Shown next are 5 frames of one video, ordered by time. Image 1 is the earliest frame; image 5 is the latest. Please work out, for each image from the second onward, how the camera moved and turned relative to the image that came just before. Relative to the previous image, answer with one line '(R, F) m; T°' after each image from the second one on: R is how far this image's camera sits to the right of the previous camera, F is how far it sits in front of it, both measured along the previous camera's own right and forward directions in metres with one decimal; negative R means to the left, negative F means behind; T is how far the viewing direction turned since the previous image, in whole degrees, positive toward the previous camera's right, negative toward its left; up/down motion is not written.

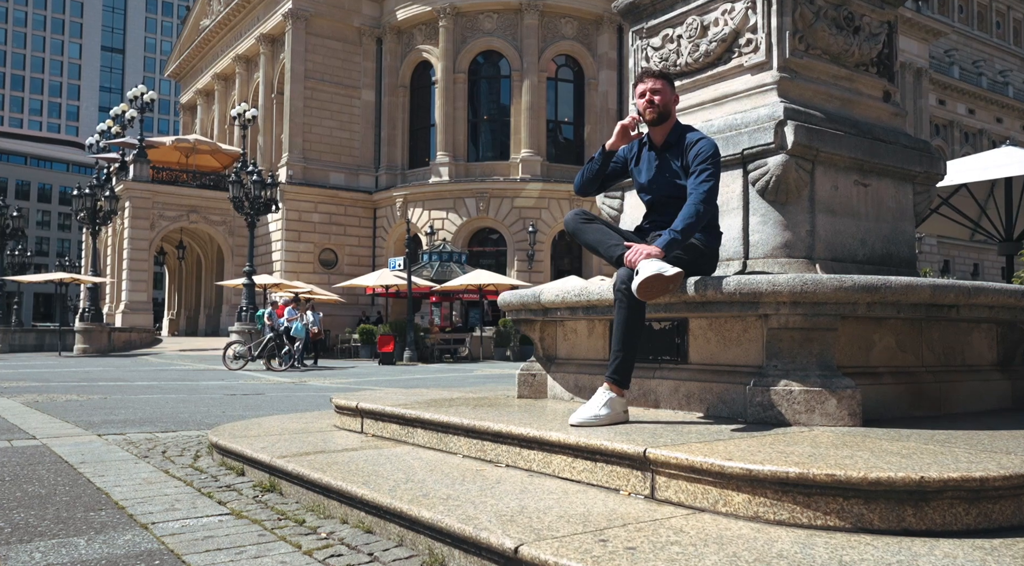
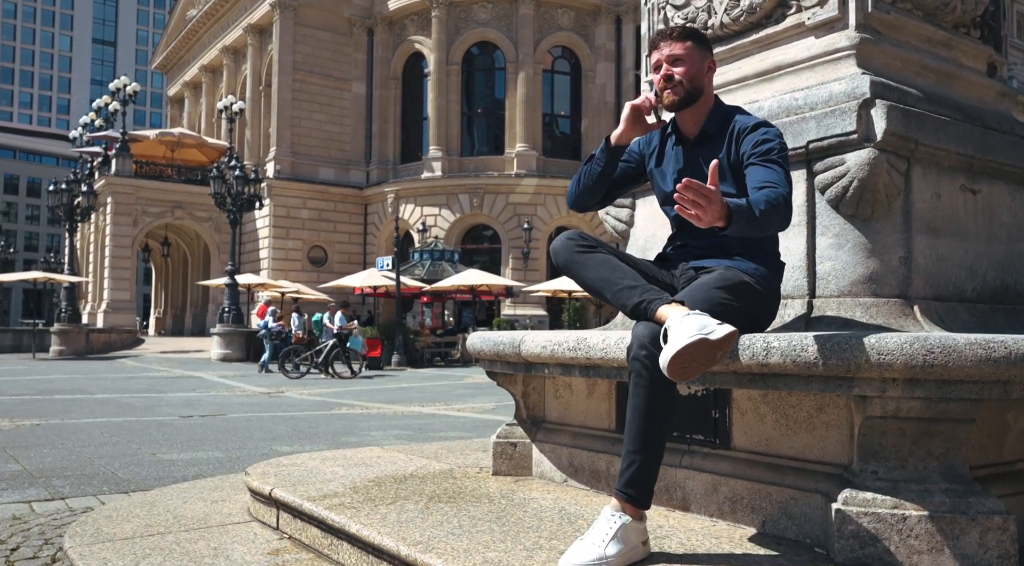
(+0.1, +1.3) m; 0°
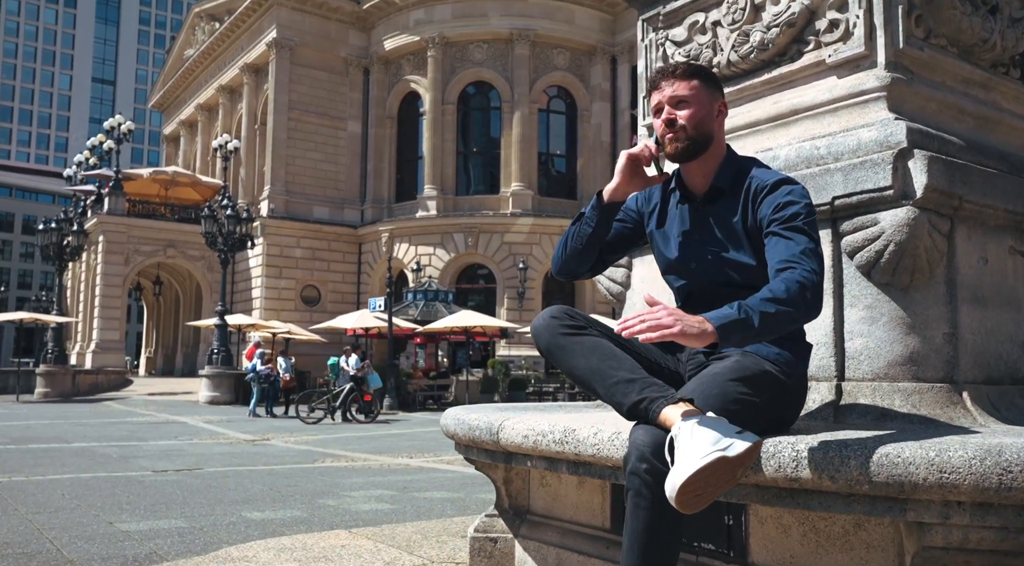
(+0.1, +0.4) m; 0°
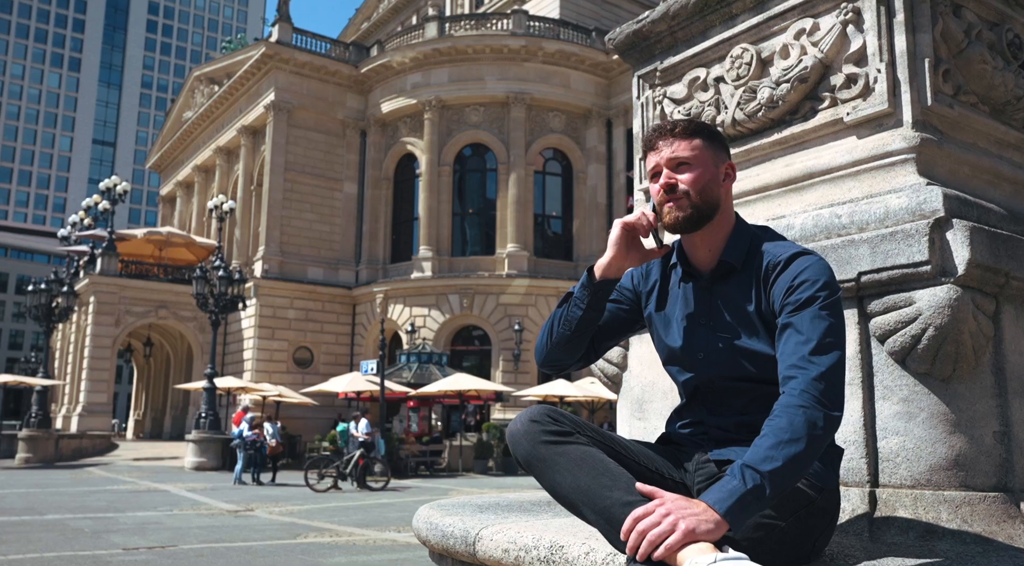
(0.0, +0.3) m; 0°
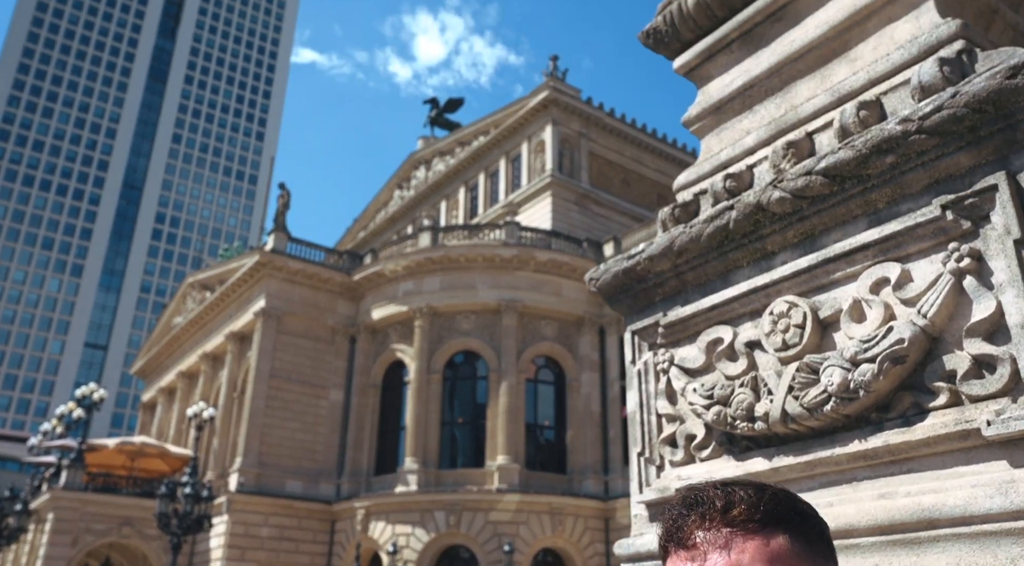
(+0.1, +1.0) m; 0°
